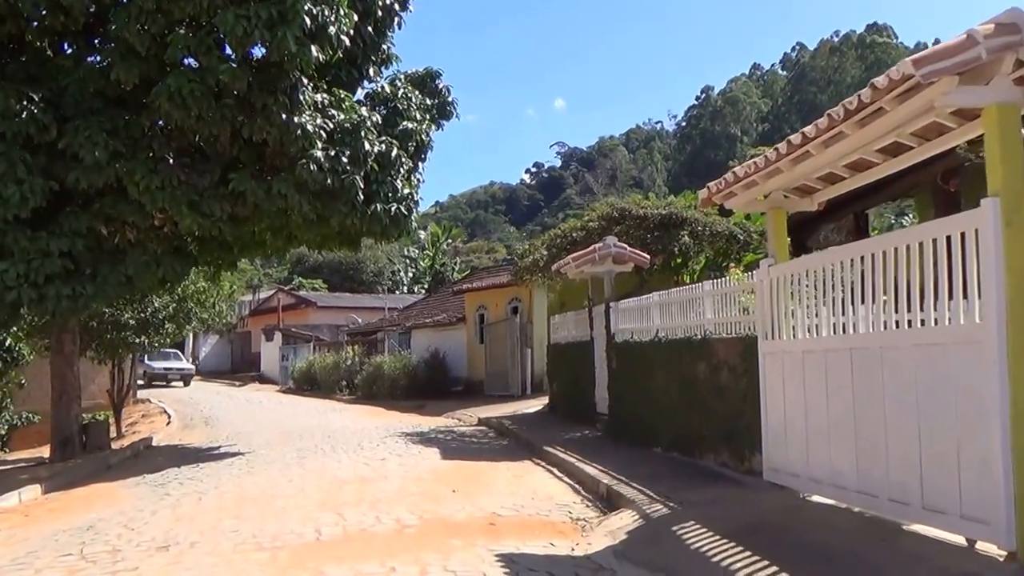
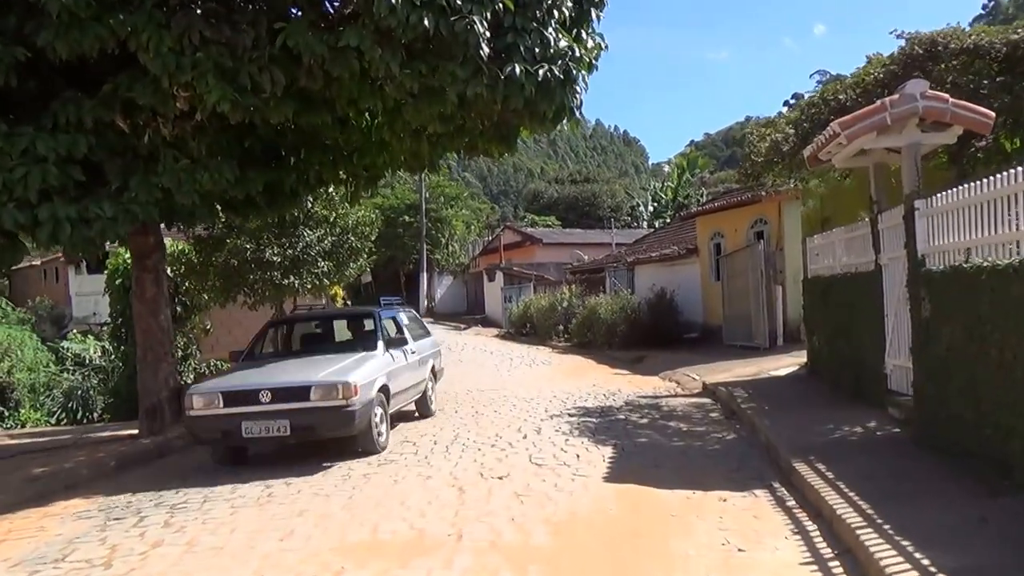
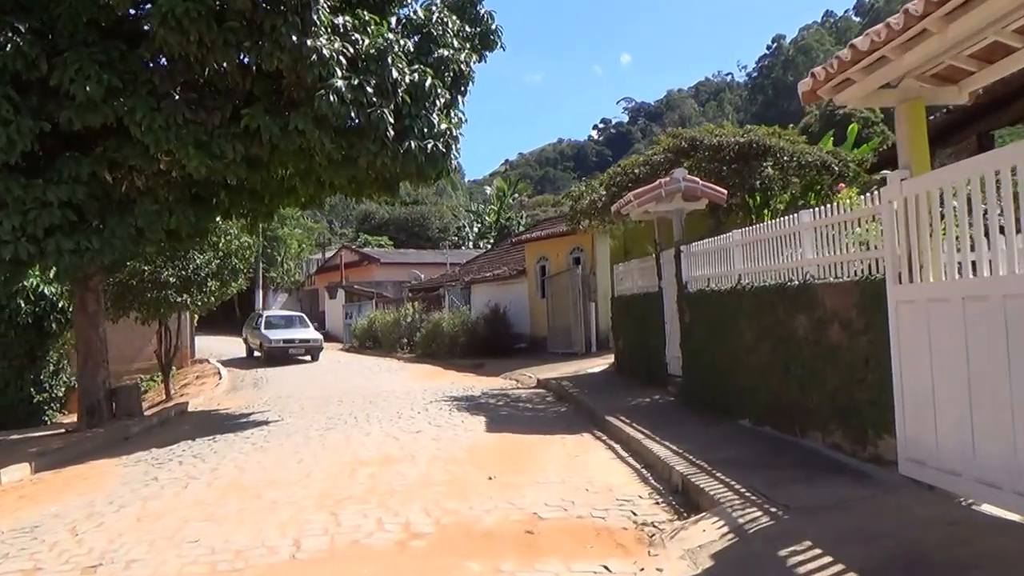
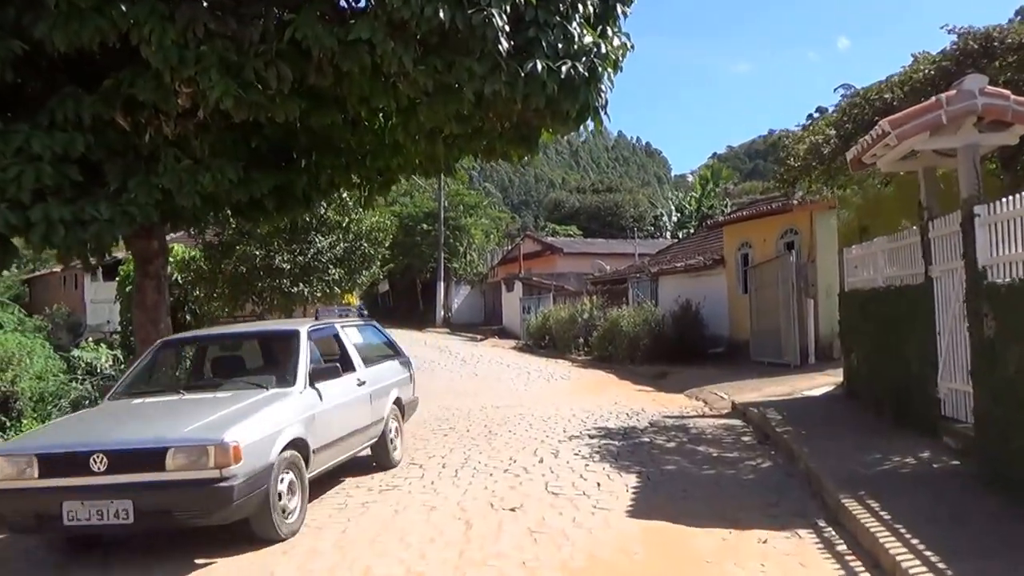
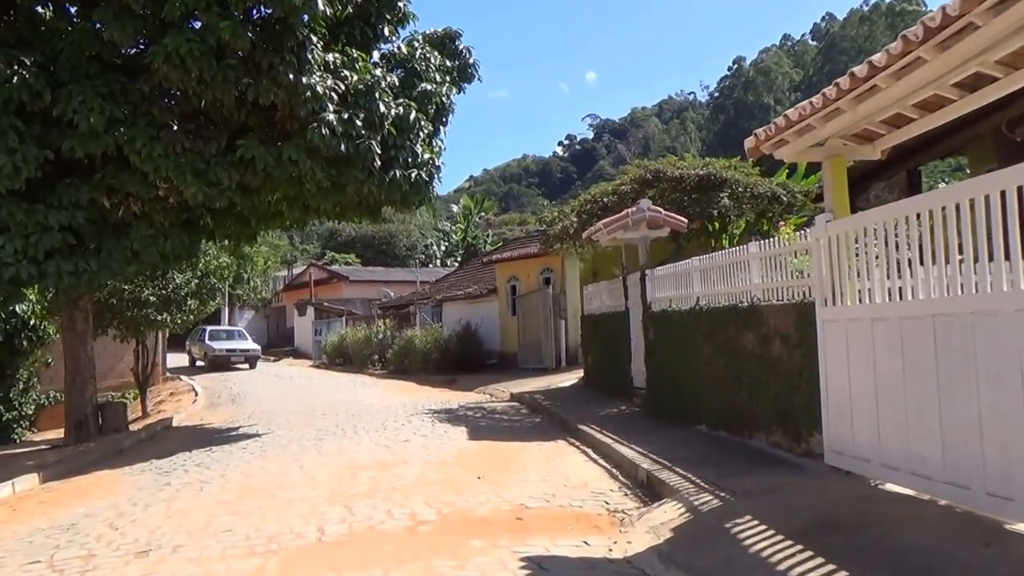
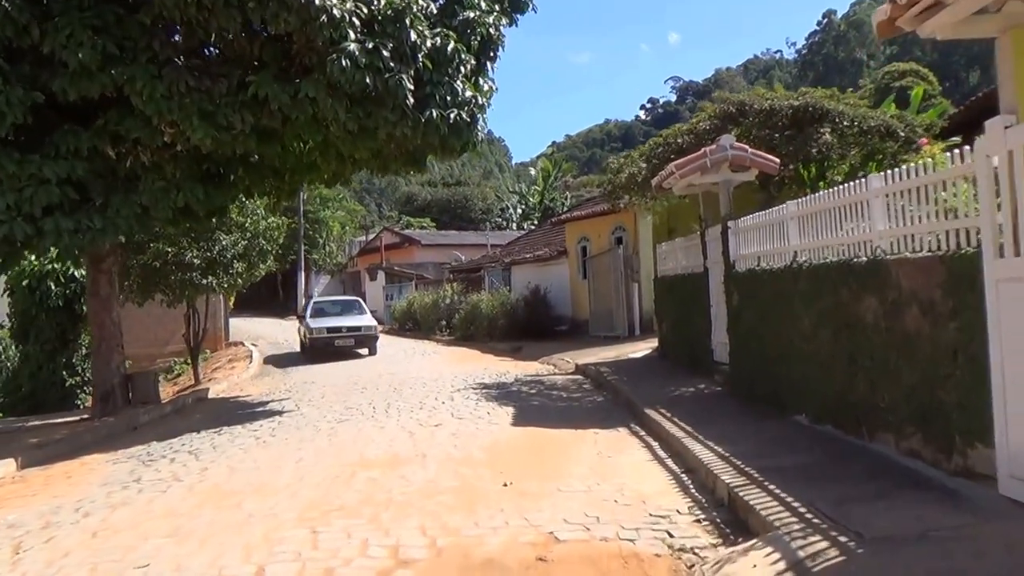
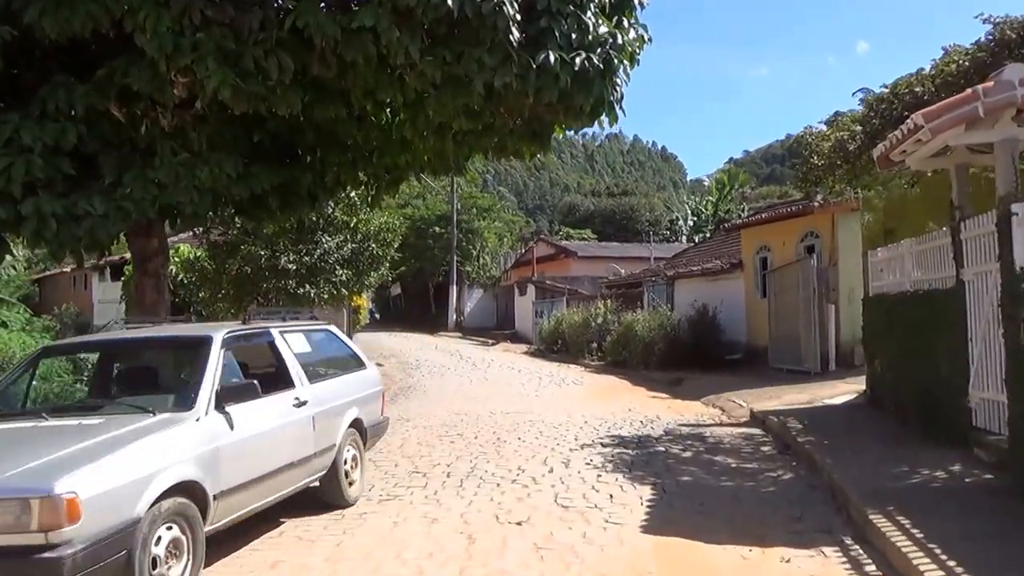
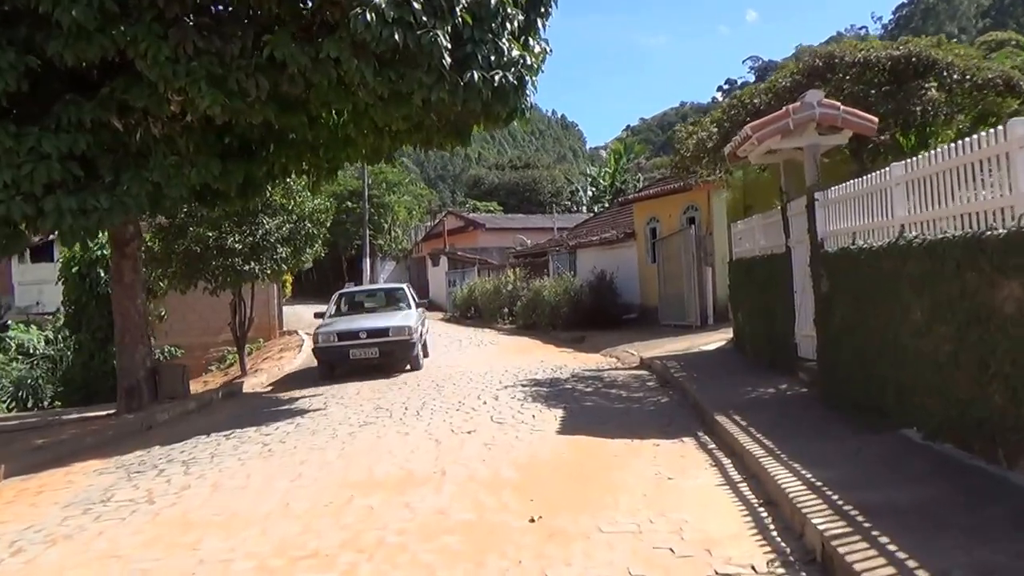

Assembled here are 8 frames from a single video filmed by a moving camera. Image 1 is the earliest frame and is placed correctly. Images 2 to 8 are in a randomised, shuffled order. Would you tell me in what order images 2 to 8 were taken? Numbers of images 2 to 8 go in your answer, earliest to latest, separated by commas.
5, 3, 6, 8, 2, 4, 7
